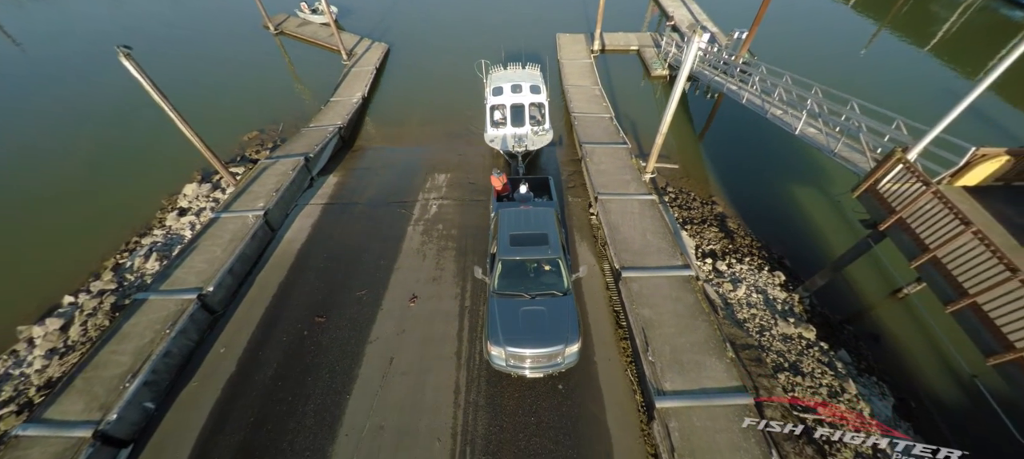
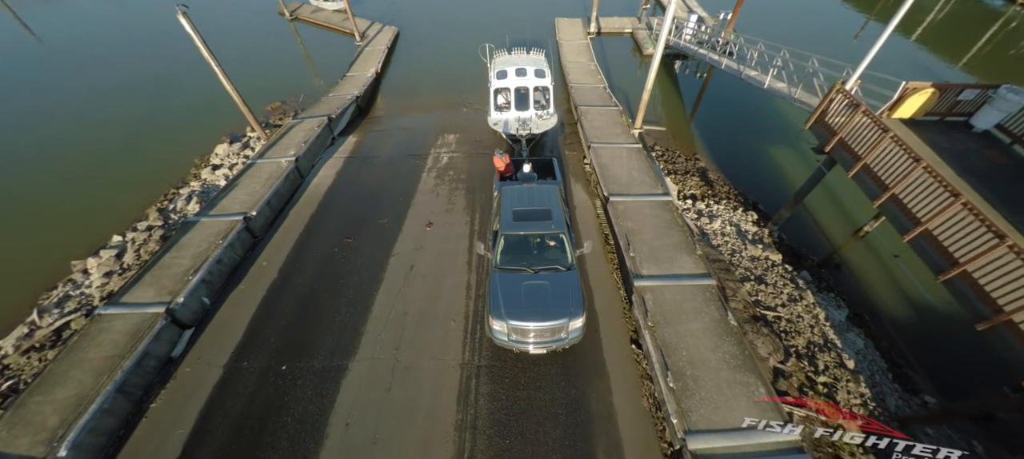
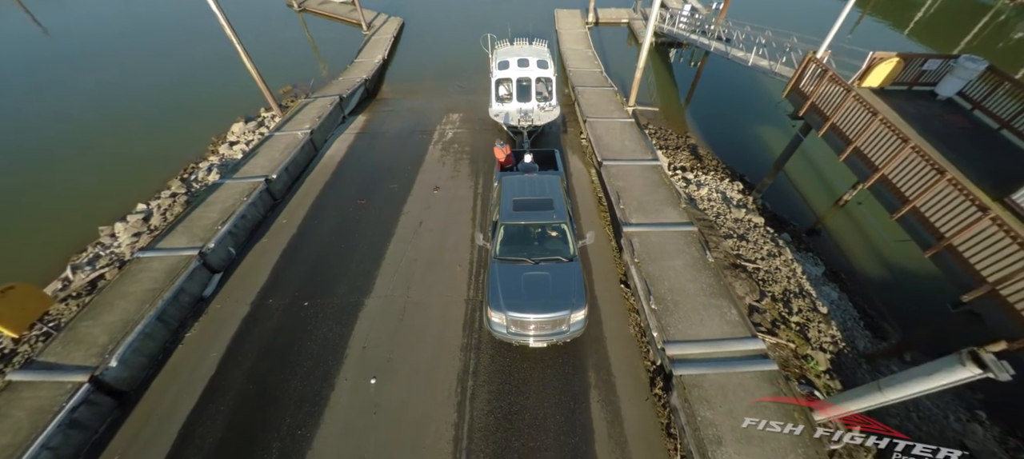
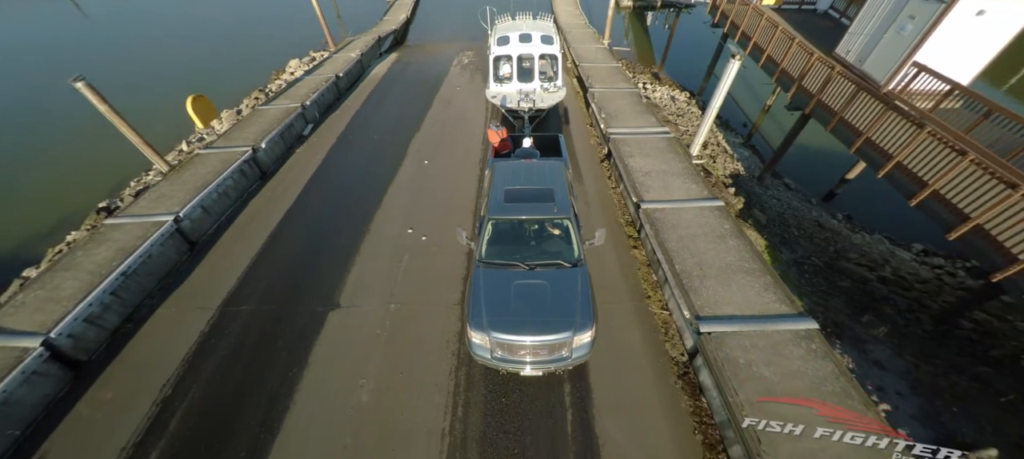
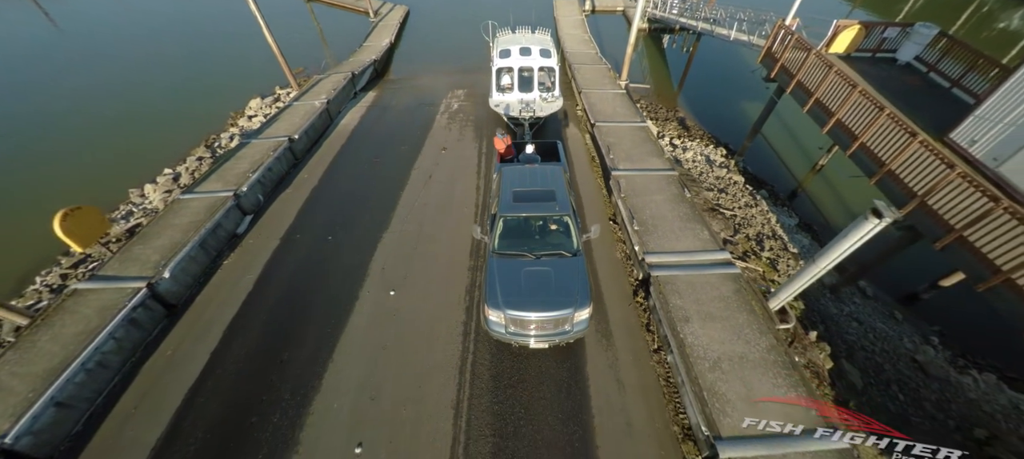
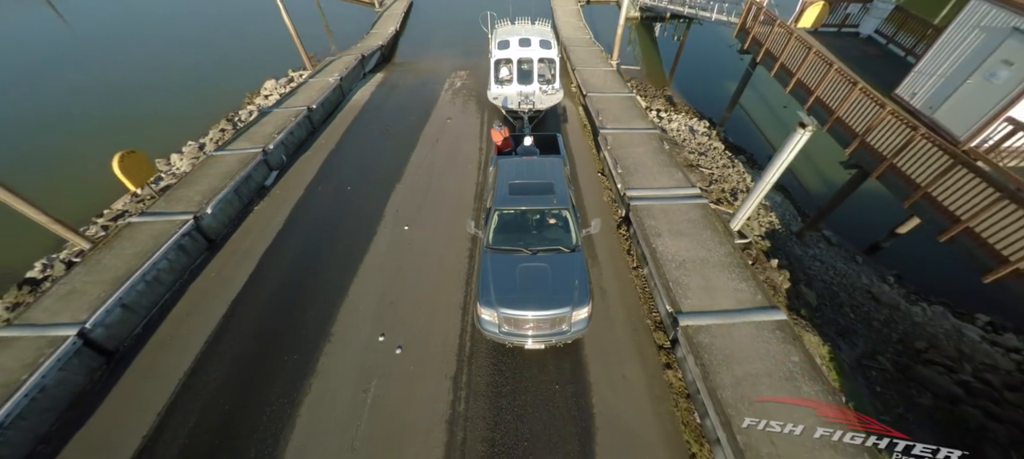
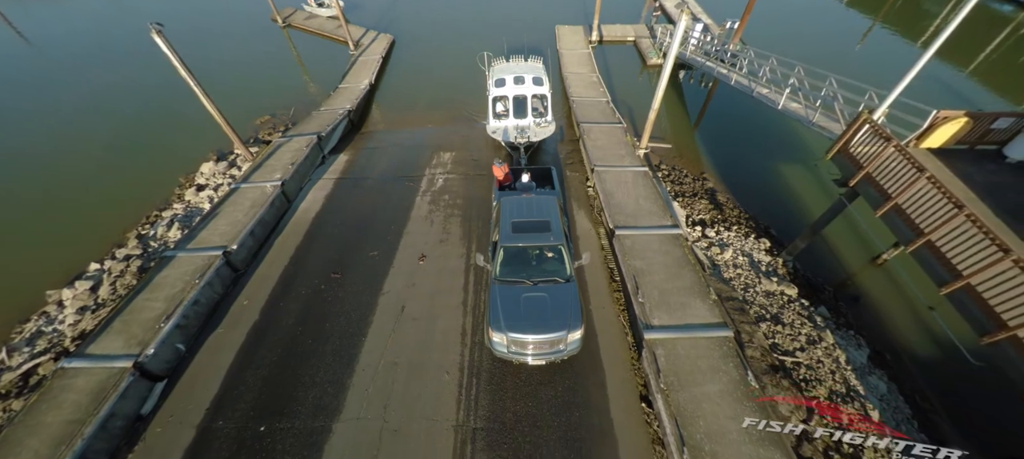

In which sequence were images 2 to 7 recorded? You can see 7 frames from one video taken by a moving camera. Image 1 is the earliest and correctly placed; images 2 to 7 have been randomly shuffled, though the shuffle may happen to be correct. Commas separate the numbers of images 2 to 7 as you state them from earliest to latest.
7, 2, 3, 5, 6, 4
